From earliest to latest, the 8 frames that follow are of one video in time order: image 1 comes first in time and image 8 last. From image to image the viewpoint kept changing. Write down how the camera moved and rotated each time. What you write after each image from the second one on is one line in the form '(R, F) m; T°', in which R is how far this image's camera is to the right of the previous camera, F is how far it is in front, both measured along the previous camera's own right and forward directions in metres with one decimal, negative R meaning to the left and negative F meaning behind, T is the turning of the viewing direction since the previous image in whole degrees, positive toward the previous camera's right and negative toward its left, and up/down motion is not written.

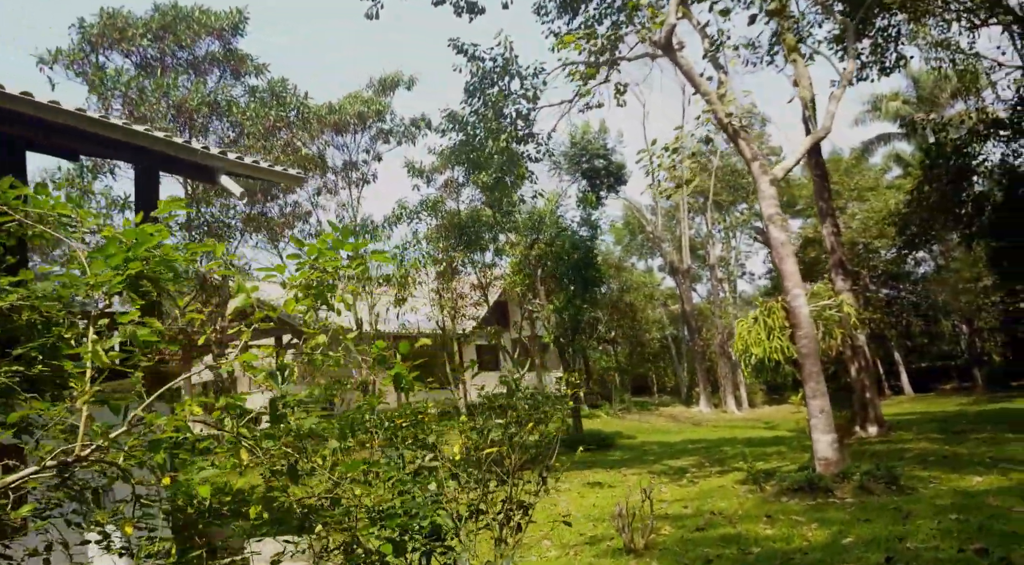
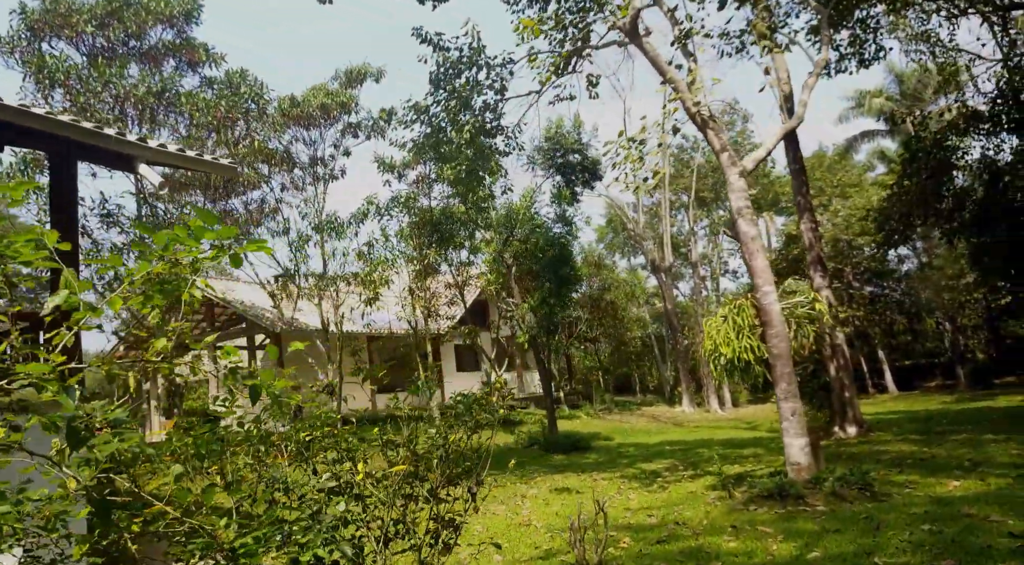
(+0.4, +0.4) m; +1°
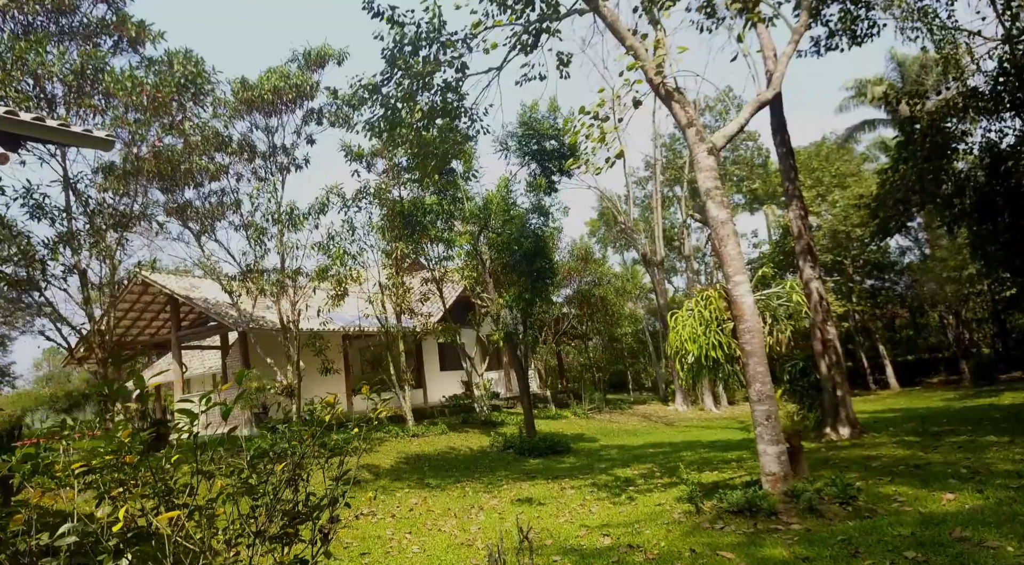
(+0.7, +0.8) m; 0°
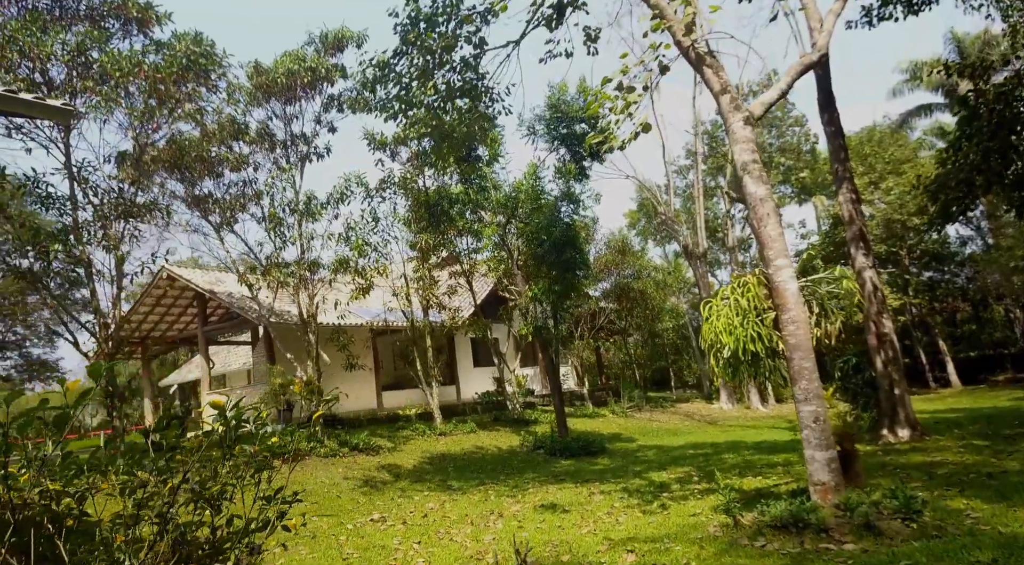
(+0.3, +0.6) m; -4°
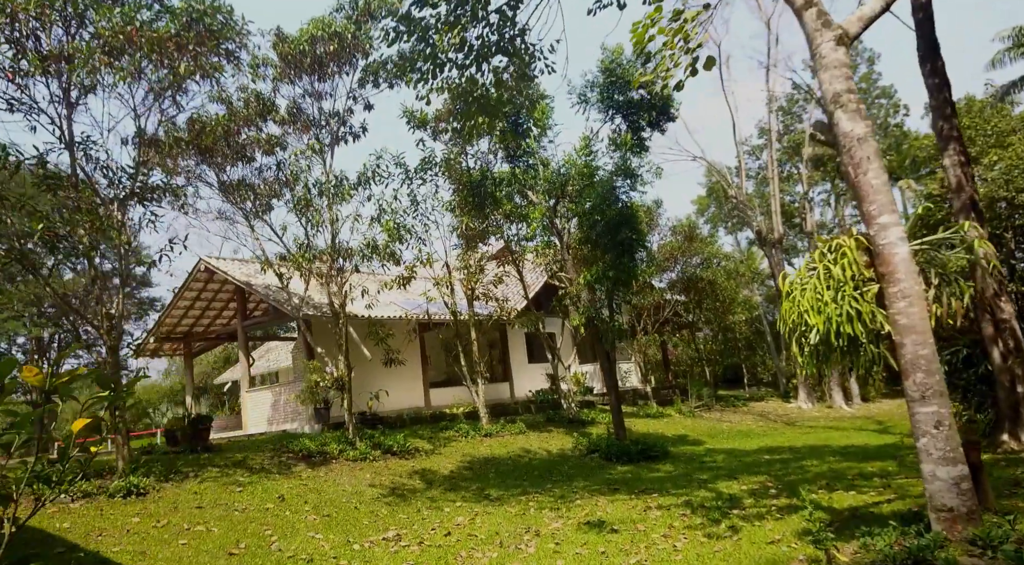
(+0.3, +1.2) m; -6°
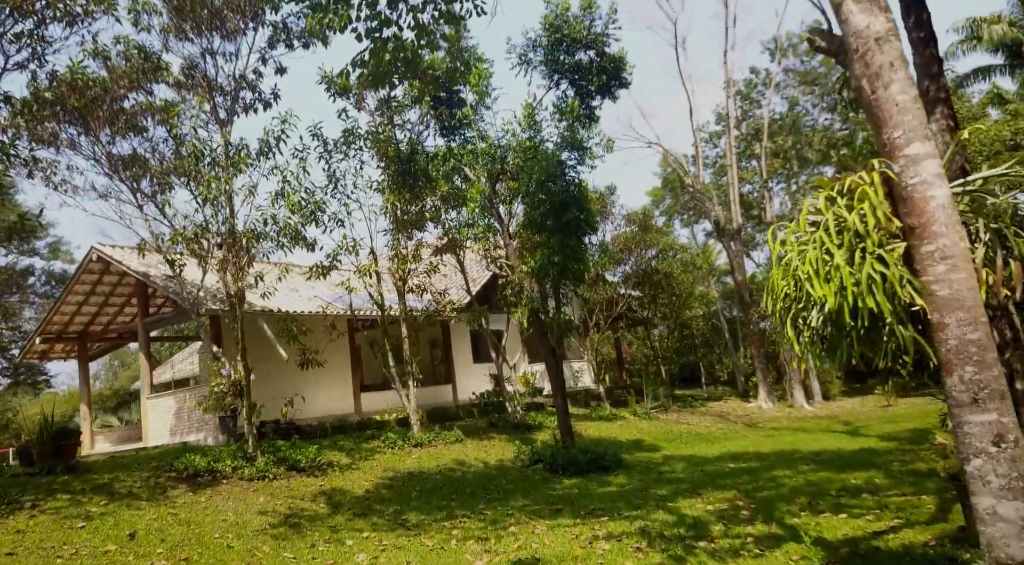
(+0.4, +1.5) m; +4°
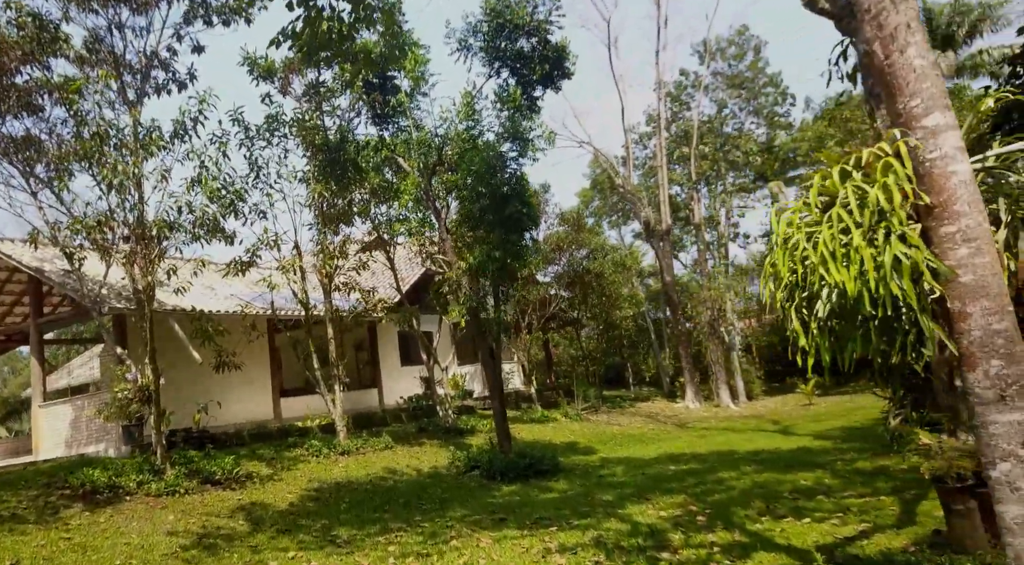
(-0.2, +0.5) m; +7°
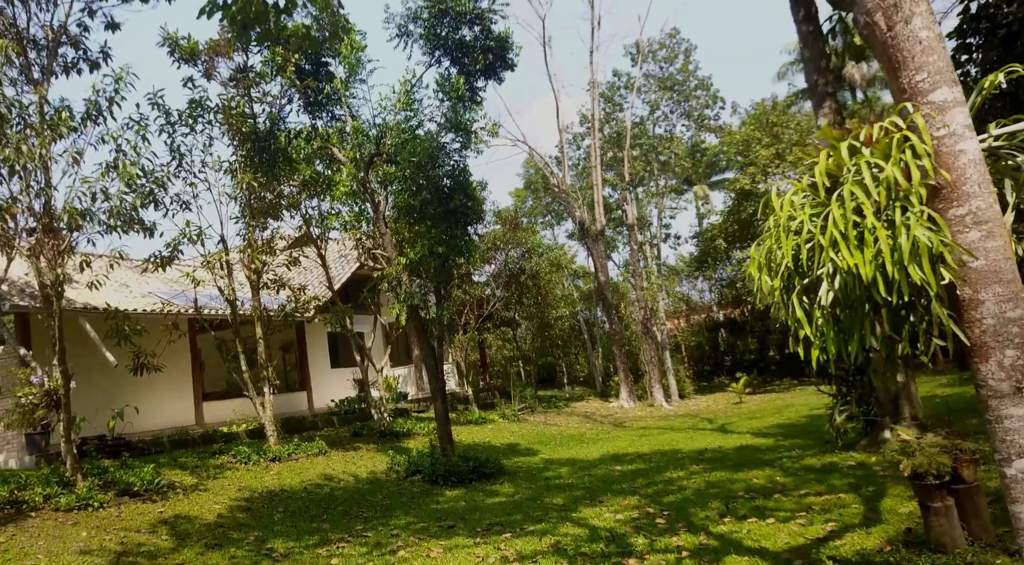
(-0.3, +0.4) m; +6°
